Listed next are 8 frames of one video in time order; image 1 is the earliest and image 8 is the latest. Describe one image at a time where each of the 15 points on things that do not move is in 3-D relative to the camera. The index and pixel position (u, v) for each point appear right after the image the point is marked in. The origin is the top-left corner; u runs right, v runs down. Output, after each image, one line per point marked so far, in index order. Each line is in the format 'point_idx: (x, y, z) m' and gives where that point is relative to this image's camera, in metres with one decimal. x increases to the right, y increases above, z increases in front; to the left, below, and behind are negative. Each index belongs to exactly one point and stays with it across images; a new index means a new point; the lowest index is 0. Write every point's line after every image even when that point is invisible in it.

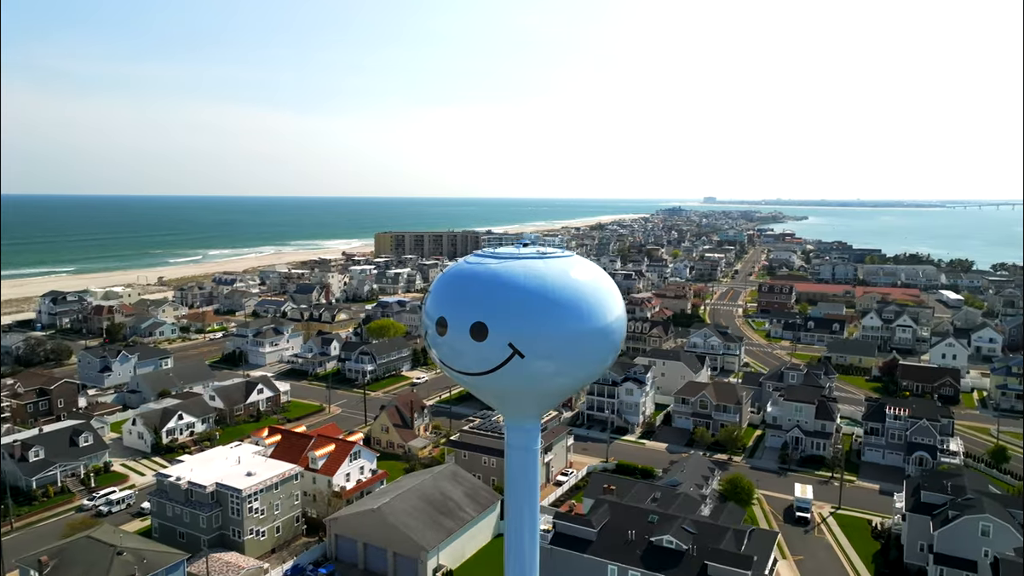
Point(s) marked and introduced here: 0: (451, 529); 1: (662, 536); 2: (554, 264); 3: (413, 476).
0: (-1.1, -4.2, +12.5) m
1: (+2.2, -3.7, +10.5) m
2: (+0.6, +0.3, +8.3) m
3: (-1.9, -3.7, +13.9) m
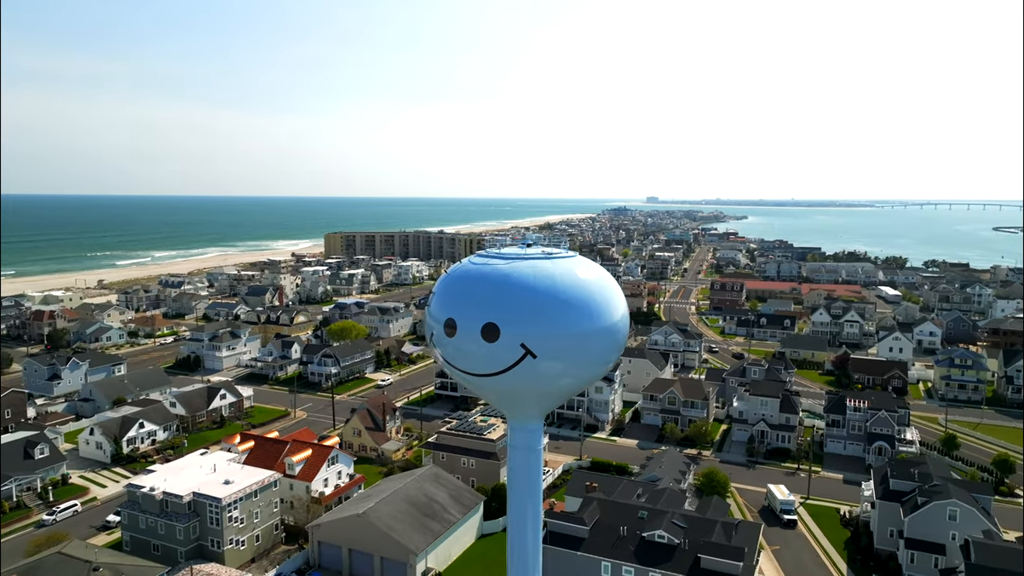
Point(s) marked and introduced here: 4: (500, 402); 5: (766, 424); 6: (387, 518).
0: (-1.3, -4.2, +12.4) m
1: (+2.2, -3.7, +10.7) m
2: (+0.7, +0.3, +8.3) m
3: (-2.3, -3.7, +13.8) m
4: (-0.1, -1.4, +8.5) m
5: (+6.7, -3.6, +18.6) m
6: (-2.1, -3.9, +12.2) m
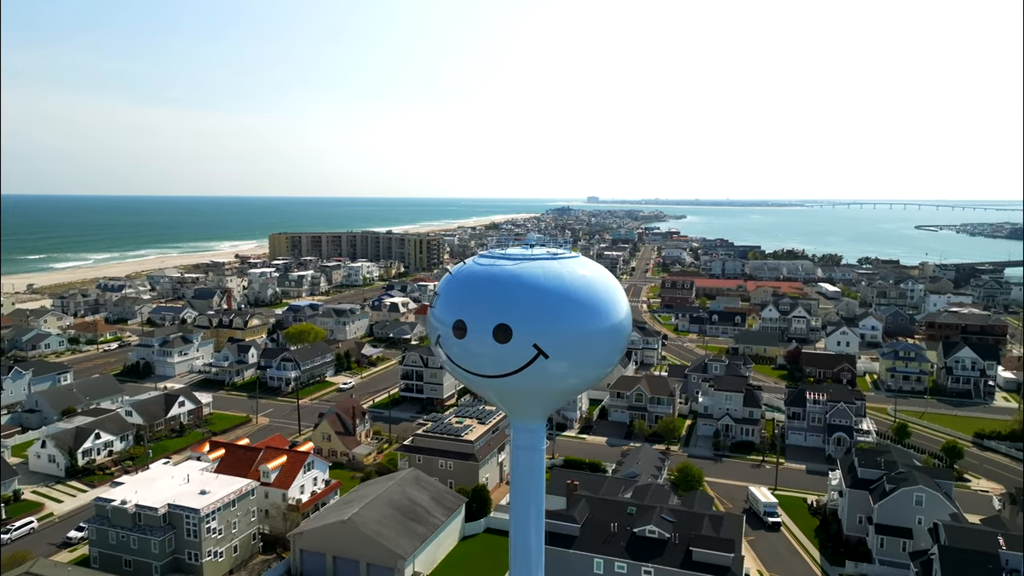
0: (-1.5, -4.3, +12.3) m
1: (+2.0, -3.6, +10.8) m
2: (+0.7, +0.3, +8.4) m
3: (-2.6, -3.7, +13.6) m
4: (0.0, -1.4, +8.5) m
5: (+5.9, -3.5, +19.2) m
6: (-2.4, -4.0, +12.0) m
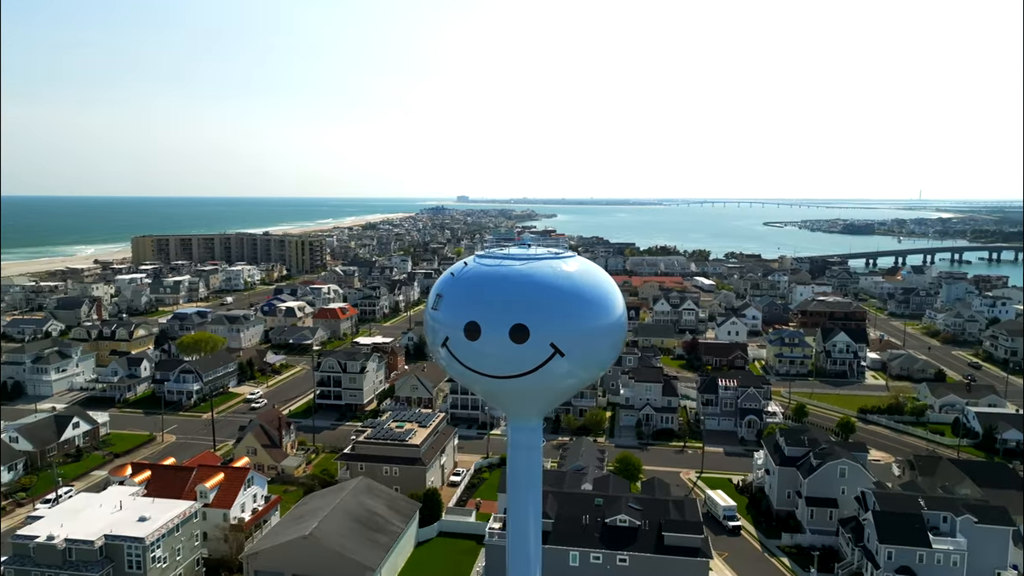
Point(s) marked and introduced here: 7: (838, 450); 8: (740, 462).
0: (-2.1, -4.3, +11.9) m
1: (+1.7, -3.6, +11.2) m
2: (+0.7, +0.3, +8.5) m
3: (-3.4, -3.8, +13.0) m
4: (0.0, -1.4, +8.5) m
5: (+4.0, -3.4, +20.1) m
6: (-2.9, -4.0, +11.5) m
7: (+6.5, -3.2, +14.2) m
8: (+5.7, -4.4, +17.7) m
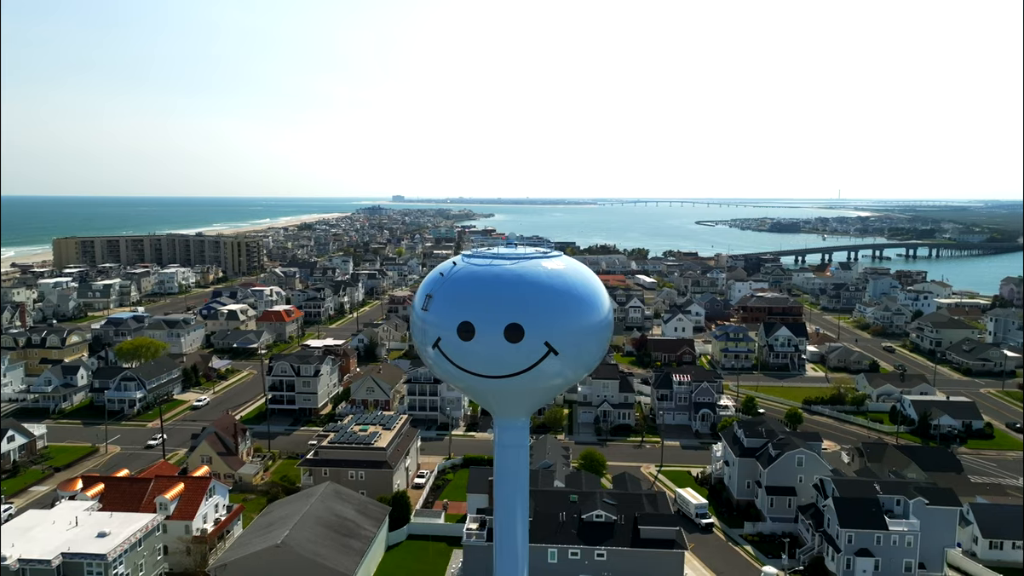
0: (-2.5, -4.3, +11.7) m
1: (+1.3, -3.6, +11.3) m
2: (+0.6, +0.3, +8.6) m
3: (-3.9, -3.9, +12.7) m
4: (-0.2, -1.4, +8.5) m
5: (+2.8, -3.3, +20.4) m
6: (-3.2, -4.1, +11.3) m
7: (+5.9, -3.2, +14.7) m
8: (+4.8, -4.3, +18.2) m
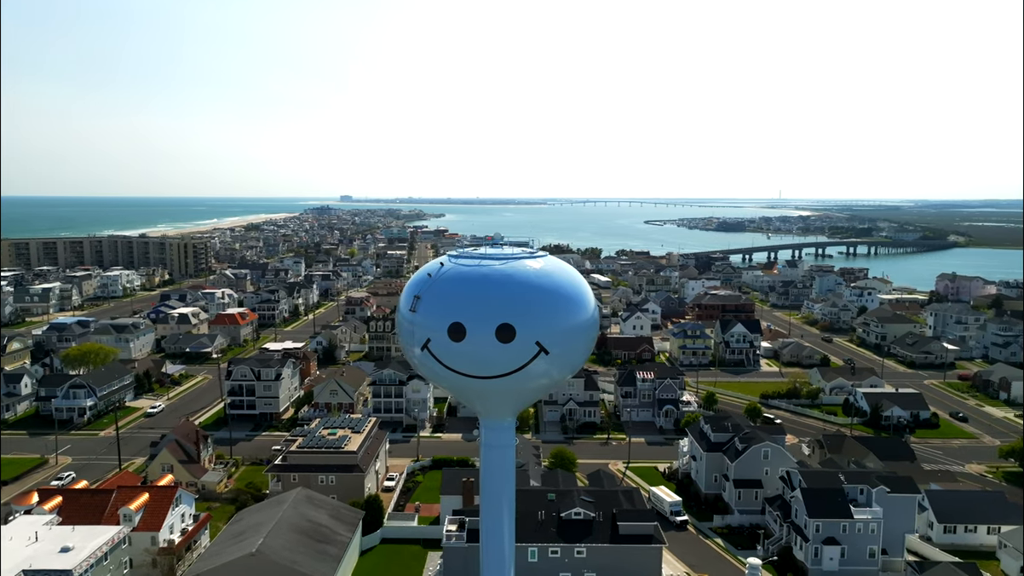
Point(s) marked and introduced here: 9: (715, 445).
0: (-2.9, -4.4, +11.6) m
1: (+1.0, -3.6, +11.4) m
2: (+0.4, +0.3, +8.6) m
3: (-4.3, -3.9, +12.4) m
4: (-0.3, -1.4, +8.5) m
5: (+1.8, -3.3, +20.5) m
6: (-3.6, -4.1, +11.0) m
7: (+5.3, -3.1, +15.1) m
8: (+3.9, -4.2, +18.5) m
9: (+4.4, -3.4, +15.4) m
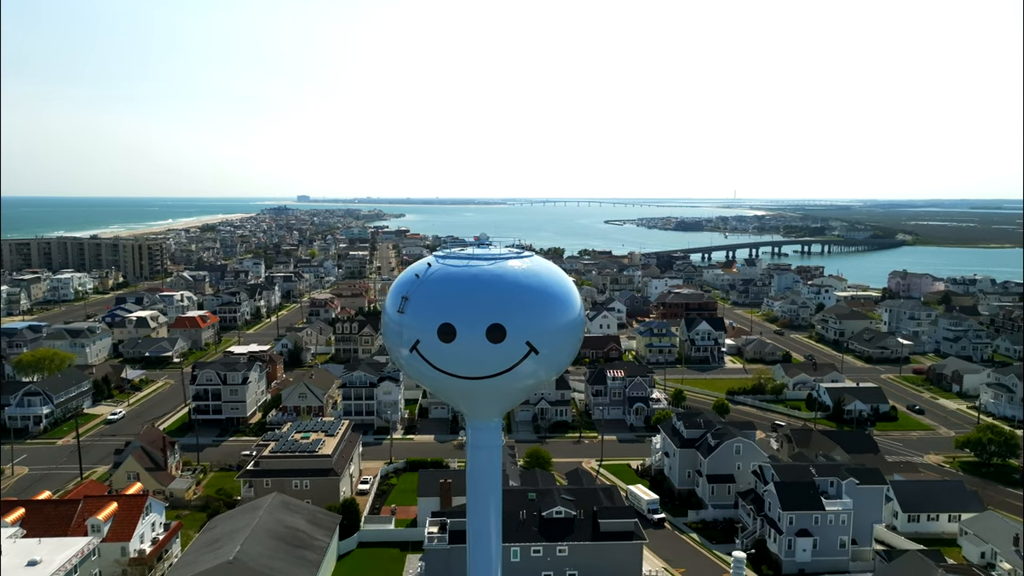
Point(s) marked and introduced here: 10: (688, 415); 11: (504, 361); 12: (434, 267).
0: (-3.2, -4.4, +11.4) m
1: (+0.7, -3.6, +11.4) m
2: (+0.2, +0.3, +8.6) m
3: (-4.7, -3.9, +12.2) m
4: (-0.5, -1.4, +8.5) m
5: (+1.0, -3.3, +20.6) m
6: (-3.8, -4.1, +10.8) m
7: (+4.8, -3.1, +15.4) m
8: (+3.2, -4.2, +18.7) m
9: (+3.9, -3.4, +15.7) m
10: (+4.1, -3.0, +16.4) m
11: (-0.2, -0.8, +7.9) m
12: (-1.0, +0.3, +8.3) m
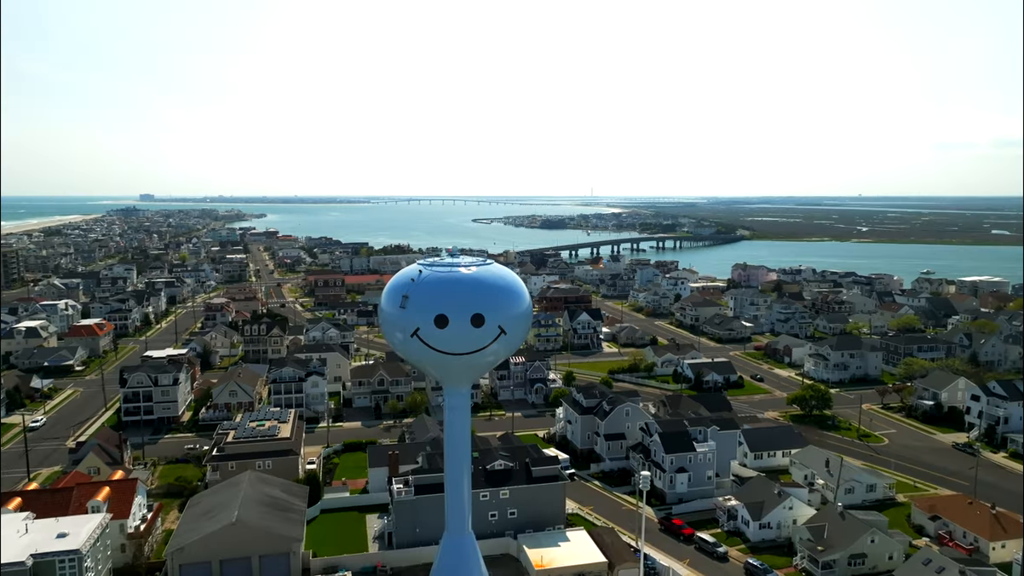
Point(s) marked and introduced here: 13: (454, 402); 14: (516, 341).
0: (-4.1, -4.4, +13.6) m
1: (-0.4, -3.5, +14.4) m
2: (-0.4, +0.3, +11.5) m
3: (-5.7, -4.0, +14.1) m
4: (-1.0, -1.4, +11.2) m
5: (-1.7, -3.3, +23.4) m
6: (-4.6, -4.2, +12.9) m
7: (+2.9, -2.9, +19.0) m
8: (+0.8, -4.1, +22.0) m
9: (+2.0, -3.3, +19.1) m
10: (+2.0, -2.8, +19.9) m
11: (-0.6, -0.8, +10.7) m
12: (-1.4, +0.2, +10.9) m
13: (-1.0, -1.9, +11.5) m
14: (0.0, -0.8, +11.3) m
